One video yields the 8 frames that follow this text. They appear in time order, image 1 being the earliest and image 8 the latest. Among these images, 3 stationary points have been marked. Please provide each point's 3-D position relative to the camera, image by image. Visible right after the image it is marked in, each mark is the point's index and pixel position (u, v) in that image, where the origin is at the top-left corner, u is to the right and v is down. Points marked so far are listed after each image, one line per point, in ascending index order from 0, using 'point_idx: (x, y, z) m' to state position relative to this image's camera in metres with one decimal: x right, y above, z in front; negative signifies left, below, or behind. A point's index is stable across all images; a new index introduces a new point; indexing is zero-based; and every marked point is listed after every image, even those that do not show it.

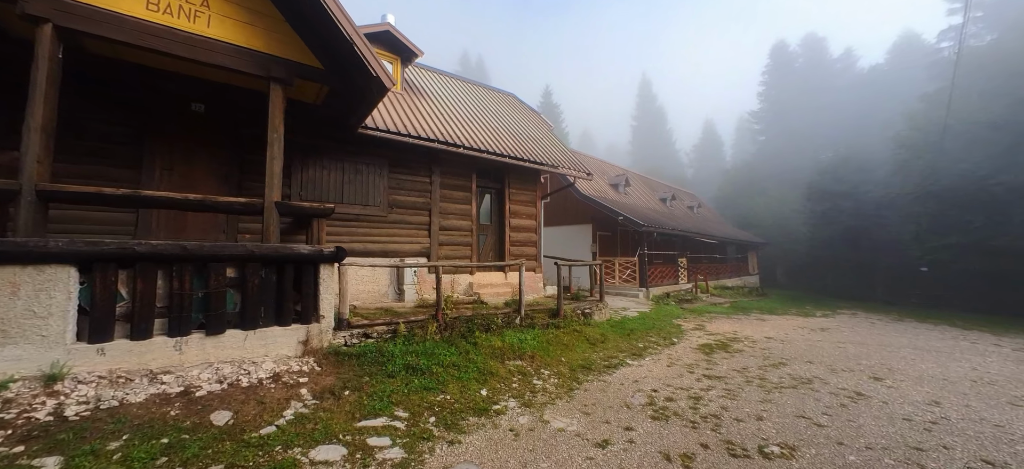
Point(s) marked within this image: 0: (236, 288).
0: (-3.1, -0.6, +4.3) m
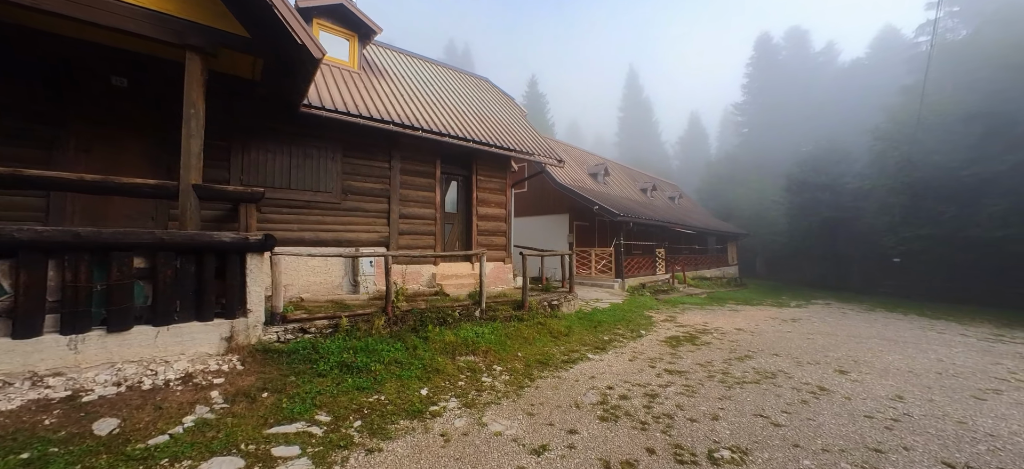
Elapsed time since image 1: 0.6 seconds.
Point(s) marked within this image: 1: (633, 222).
0: (-3.7, -0.5, +3.8) m
1: (+3.8, +0.4, +12.0) m
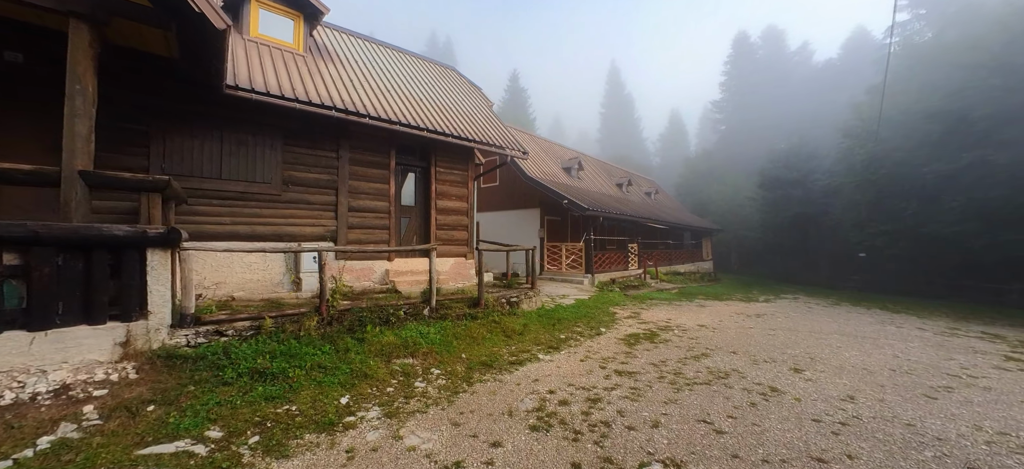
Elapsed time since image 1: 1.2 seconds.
0: (-4.4, -0.4, +3.3) m
1: (+2.9, +0.6, +11.8) m
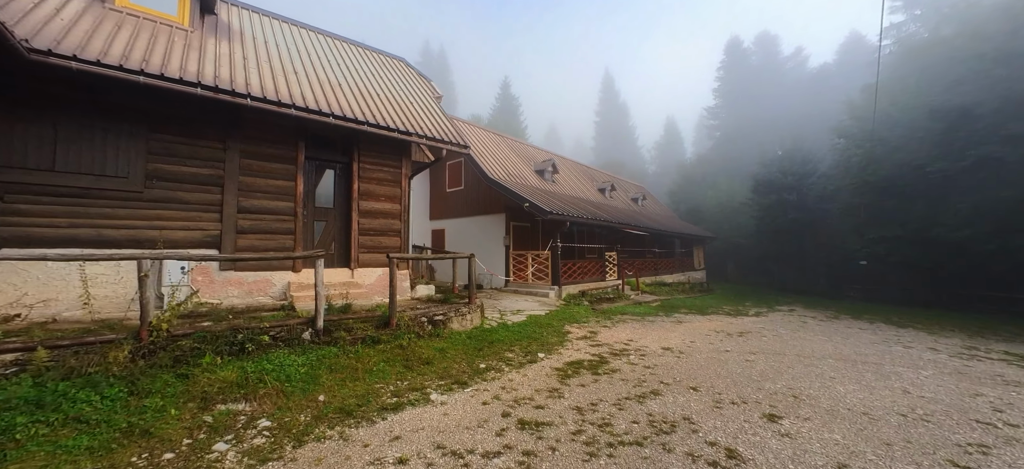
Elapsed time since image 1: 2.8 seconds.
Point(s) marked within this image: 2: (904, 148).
0: (-5.6, -0.4, +2.2) m
1: (+1.7, +0.4, +10.6) m
2: (+14.6, +3.3, +14.0) m
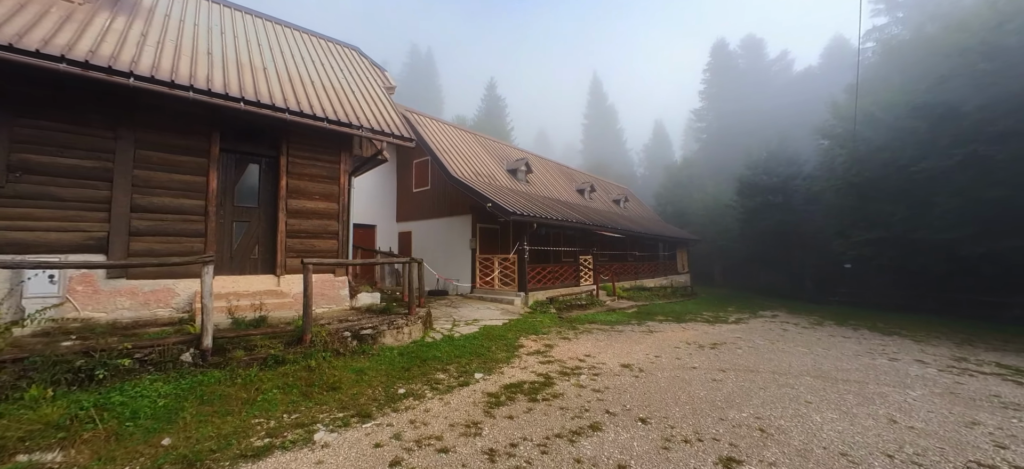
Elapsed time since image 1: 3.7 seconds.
0: (-6.3, -0.4, +1.4) m
1: (+0.8, +0.3, +9.9) m
2: (+13.6, +3.2, +13.6) m
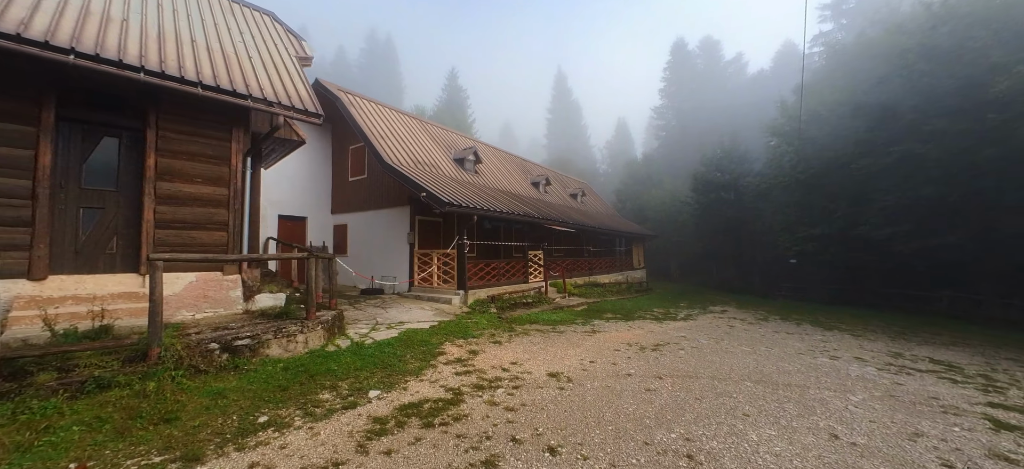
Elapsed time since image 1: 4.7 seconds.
0: (-7.0, -0.3, +0.1) m
1: (-0.6, +0.5, +9.2) m
2: (+11.8, +3.3, +14.0) m
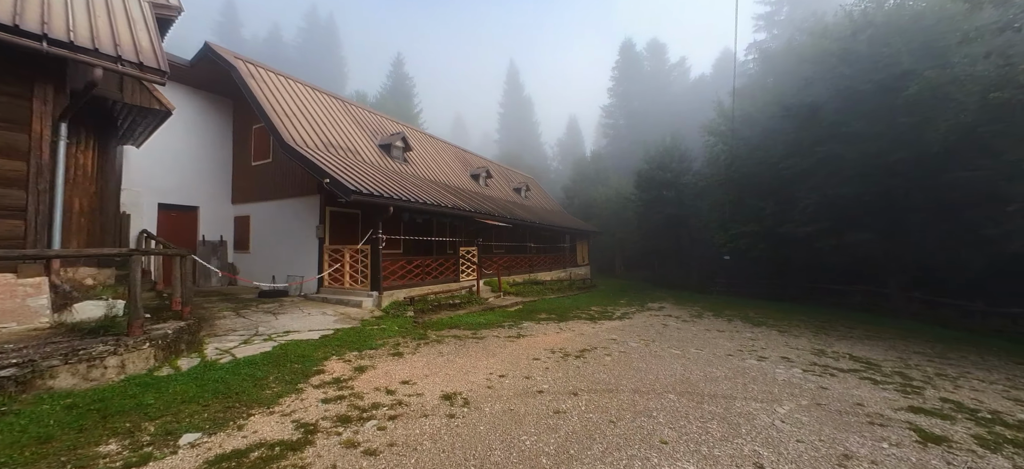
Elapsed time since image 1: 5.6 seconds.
0: (-7.6, -0.2, -1.5) m
1: (-2.3, +0.6, +8.2) m
2: (+9.6, +3.4, +14.4) m
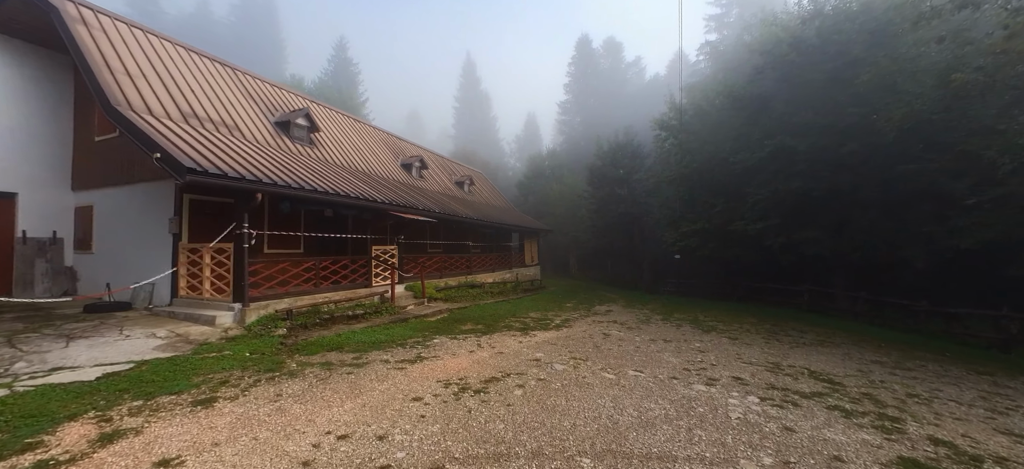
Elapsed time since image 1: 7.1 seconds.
0: (-8.1, -0.1, -3.7) m
1: (-3.8, +0.7, +6.6) m
2: (+7.4, +3.5, +13.9) m
